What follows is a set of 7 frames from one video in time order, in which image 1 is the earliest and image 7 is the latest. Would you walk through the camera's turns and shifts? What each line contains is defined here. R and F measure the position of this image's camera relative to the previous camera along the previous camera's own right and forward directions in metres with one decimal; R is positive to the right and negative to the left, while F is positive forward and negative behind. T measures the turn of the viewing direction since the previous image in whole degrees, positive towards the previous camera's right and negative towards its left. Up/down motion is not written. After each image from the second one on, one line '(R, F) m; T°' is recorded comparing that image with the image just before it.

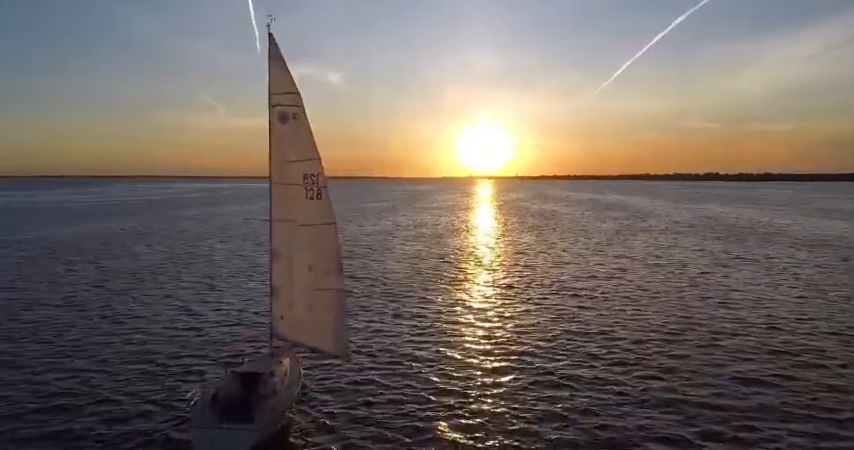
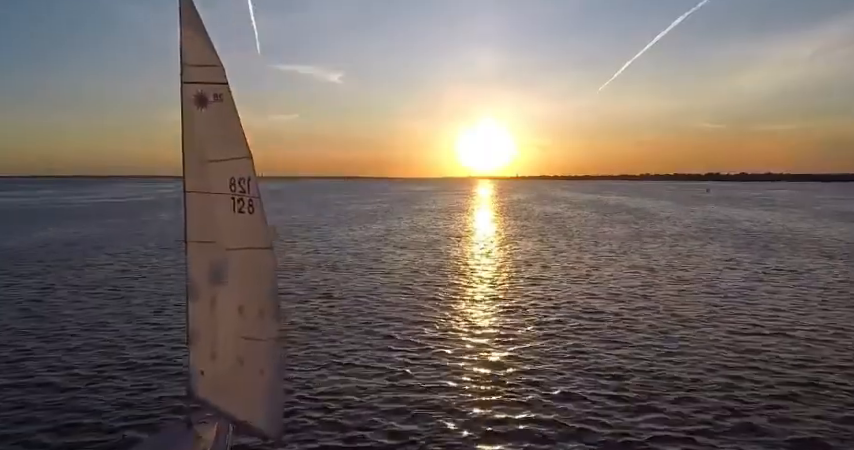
(+0.4, +3.2) m; 0°
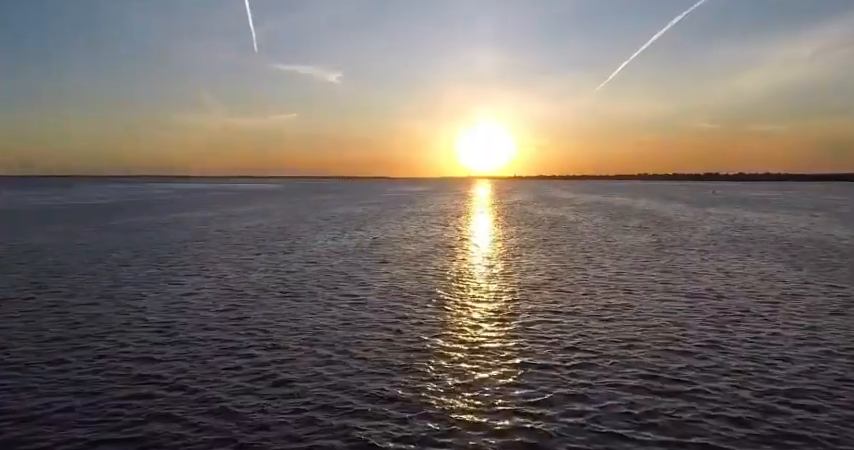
(+0.6, +5.3) m; 0°
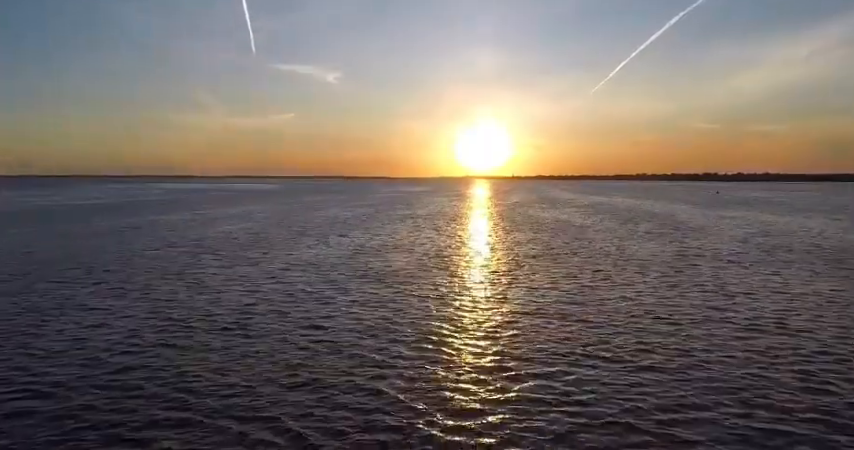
(+0.5, +4.3) m; 0°
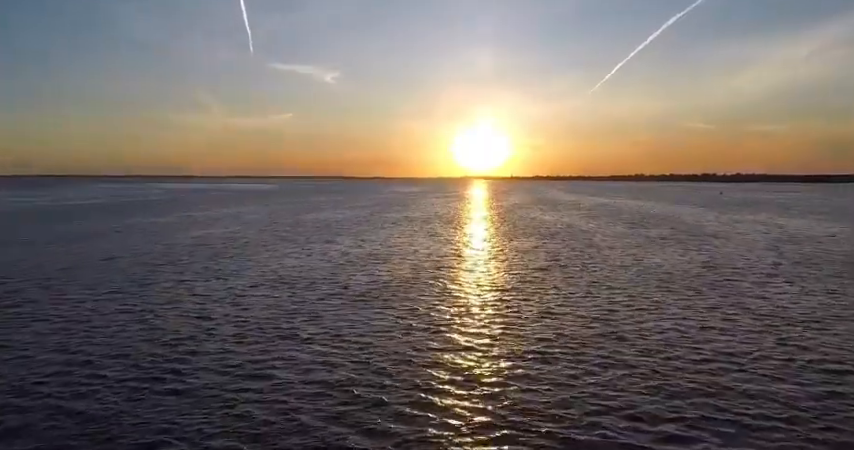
(+0.4, +3.9) m; 0°
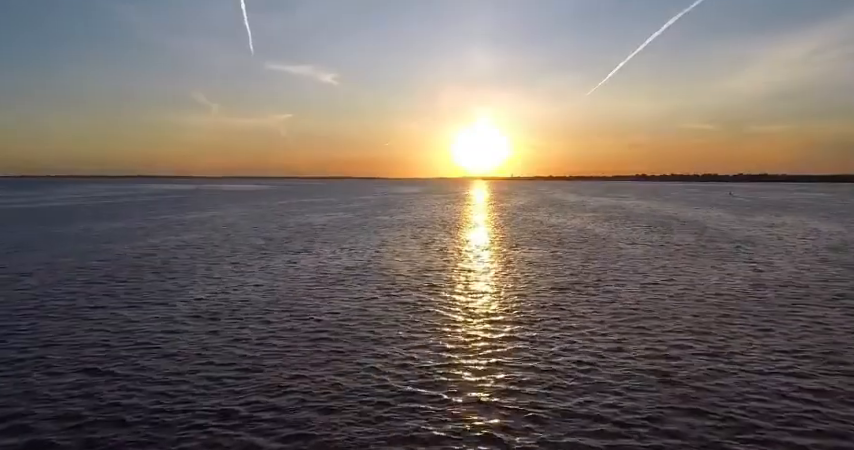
(+0.3, +5.8) m; 0°
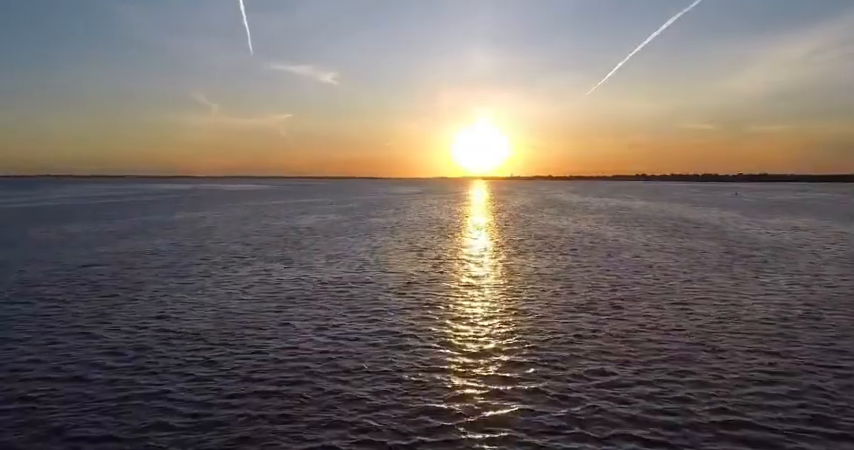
(+0.3, +3.8) m; 0°
